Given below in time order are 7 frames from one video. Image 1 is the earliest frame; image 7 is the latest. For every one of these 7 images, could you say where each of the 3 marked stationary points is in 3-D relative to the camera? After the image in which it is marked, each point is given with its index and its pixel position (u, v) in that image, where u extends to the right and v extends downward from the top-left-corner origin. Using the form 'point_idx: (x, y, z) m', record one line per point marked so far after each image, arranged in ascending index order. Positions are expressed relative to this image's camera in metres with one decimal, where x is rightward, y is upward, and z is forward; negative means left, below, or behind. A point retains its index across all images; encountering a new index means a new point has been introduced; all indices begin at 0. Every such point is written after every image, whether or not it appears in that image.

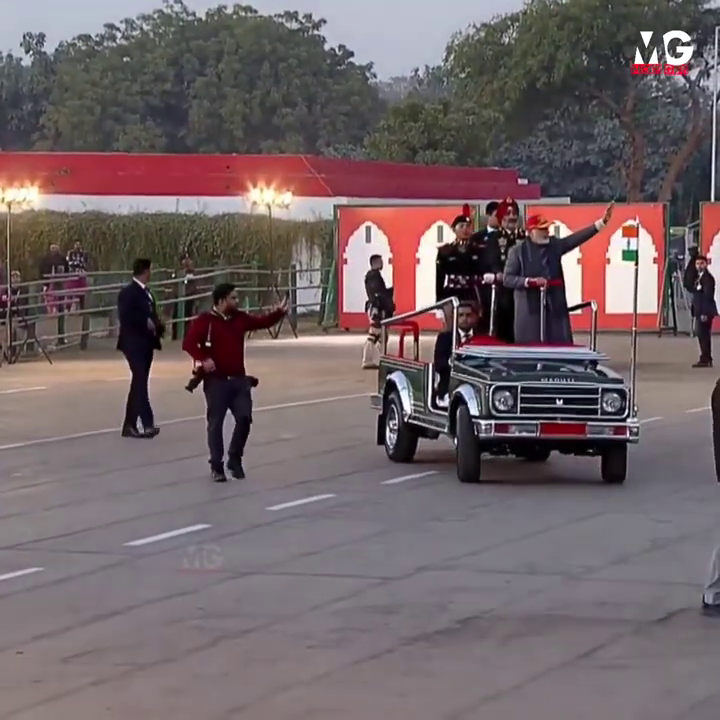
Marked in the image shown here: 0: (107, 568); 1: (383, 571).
0: (-1.4, -1.2, +11.2) m
1: (+0.1, -1.2, +11.1) m
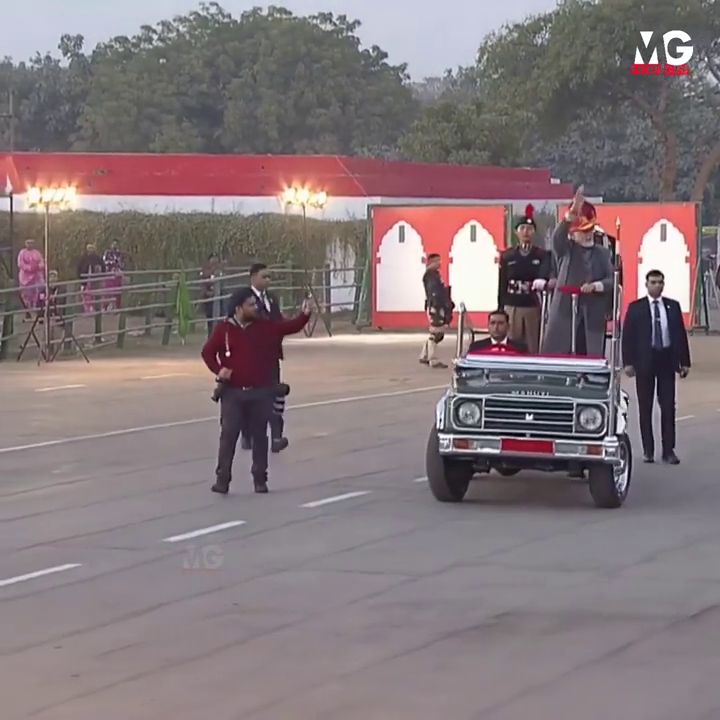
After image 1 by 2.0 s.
0: (-1.3, -1.2, +11.3) m
1: (+0.3, -1.2, +11.1) m
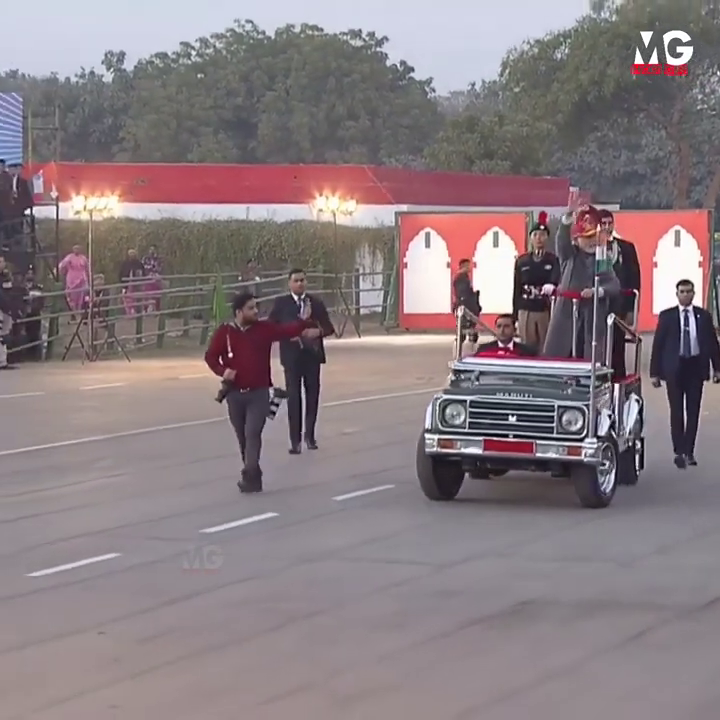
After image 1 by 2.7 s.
0: (-1.1, -1.2, +11.8) m
1: (+0.5, -1.2, +11.6) m
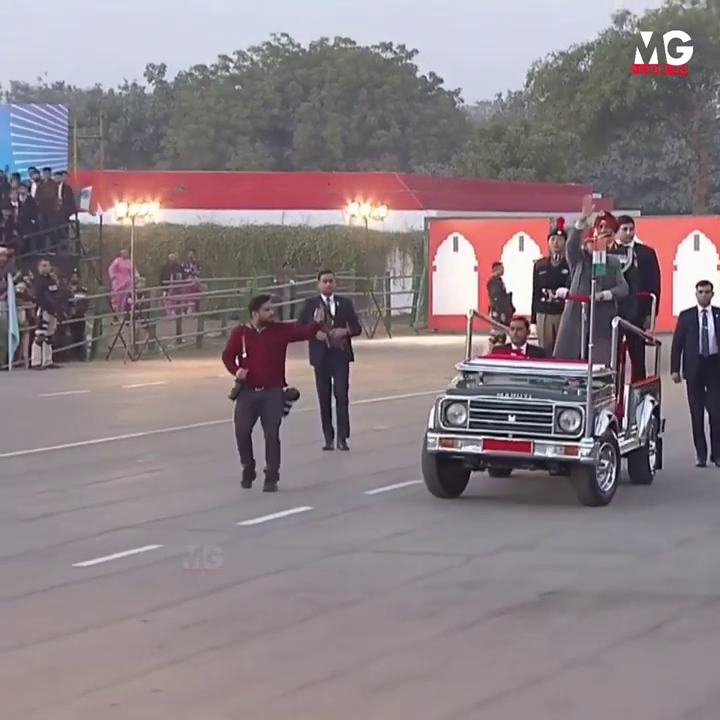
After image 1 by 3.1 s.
0: (-0.9, -1.2, +12.3) m
1: (+0.7, -1.2, +12.1) m
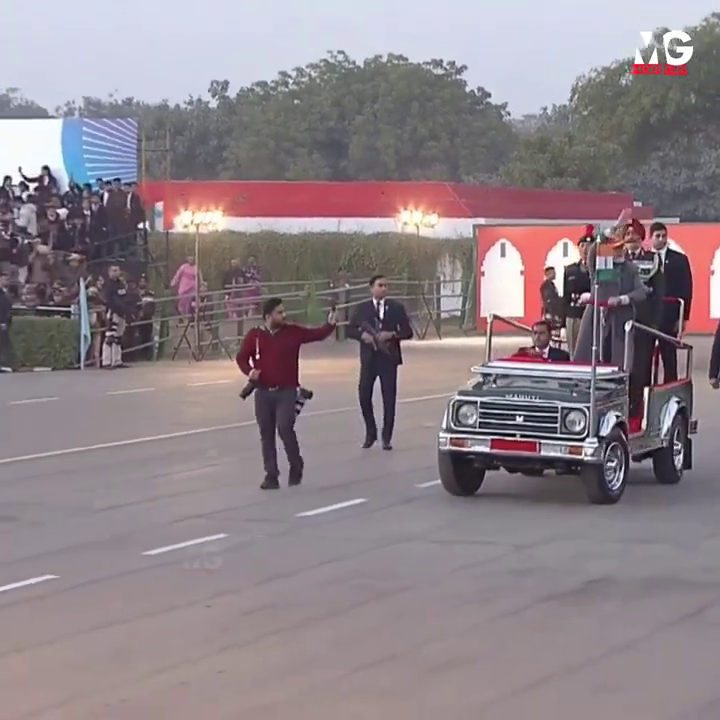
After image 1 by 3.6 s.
0: (-0.5, -1.2, +12.9) m
1: (+1.0, -1.2, +12.6) m
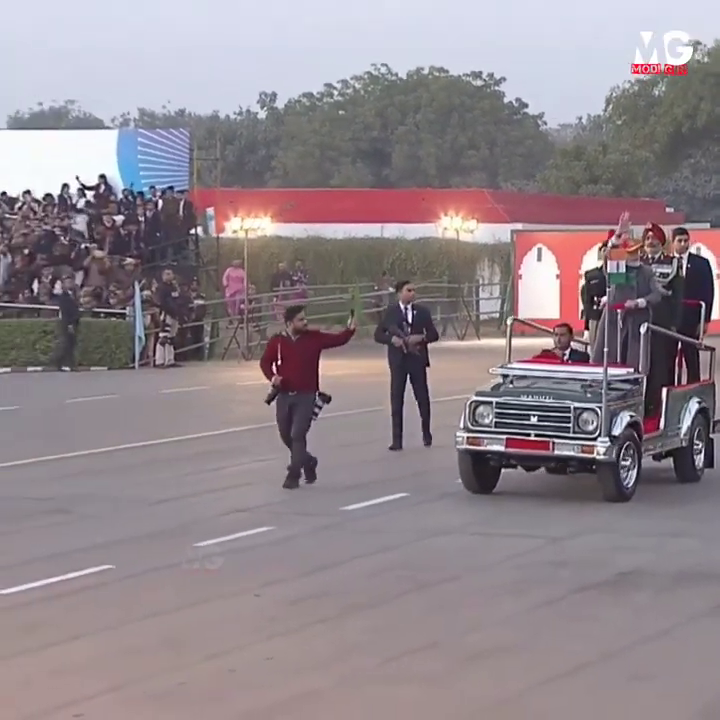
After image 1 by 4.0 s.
0: (-0.2, -1.2, +13.4) m
1: (+1.3, -1.2, +13.1) m
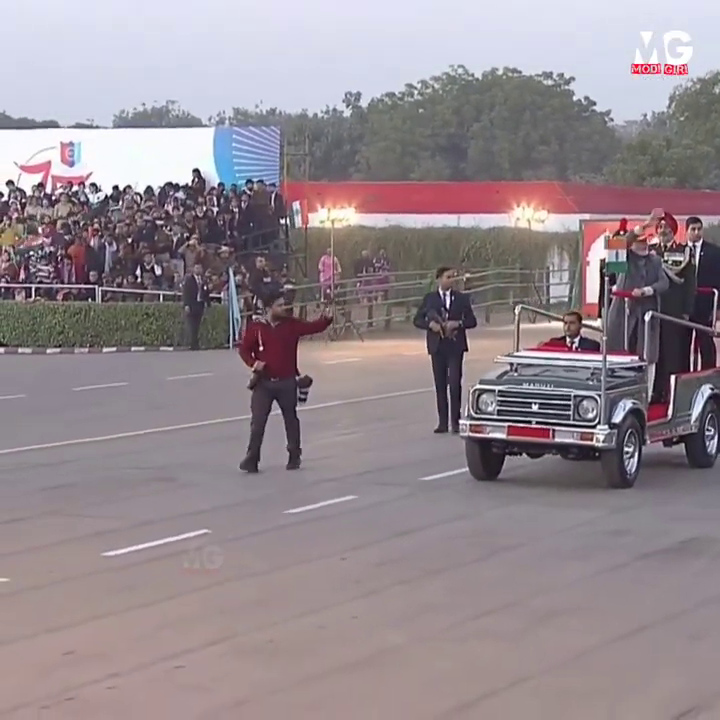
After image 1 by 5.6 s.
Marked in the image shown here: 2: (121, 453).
0: (+0.4, -1.0, +14.3) m
1: (+1.9, -1.1, +13.9) m
2: (-2.0, -0.8, +16.8) m
